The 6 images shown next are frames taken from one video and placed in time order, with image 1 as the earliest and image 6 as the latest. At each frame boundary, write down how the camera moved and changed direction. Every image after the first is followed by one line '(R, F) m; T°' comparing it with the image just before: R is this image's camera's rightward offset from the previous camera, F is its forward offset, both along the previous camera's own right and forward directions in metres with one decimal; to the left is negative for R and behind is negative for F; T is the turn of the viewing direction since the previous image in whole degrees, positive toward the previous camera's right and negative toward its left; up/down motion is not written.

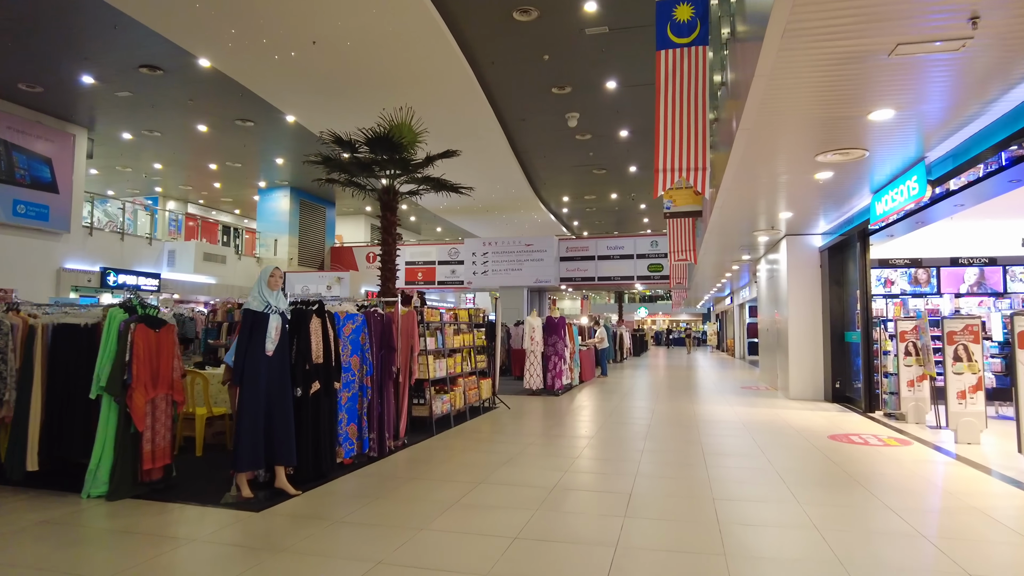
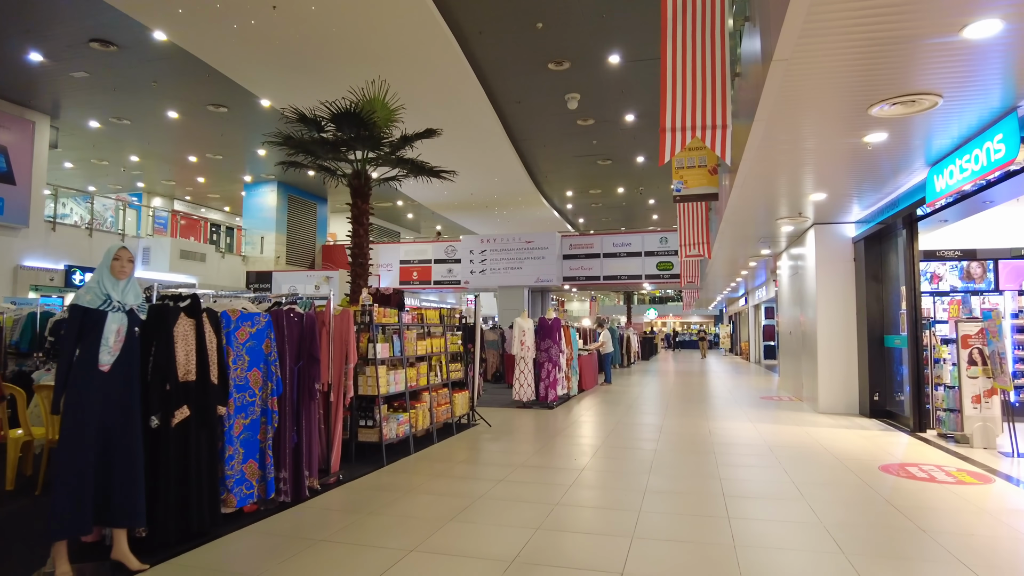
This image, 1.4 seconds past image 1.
(+0.3, +1.1) m; -1°
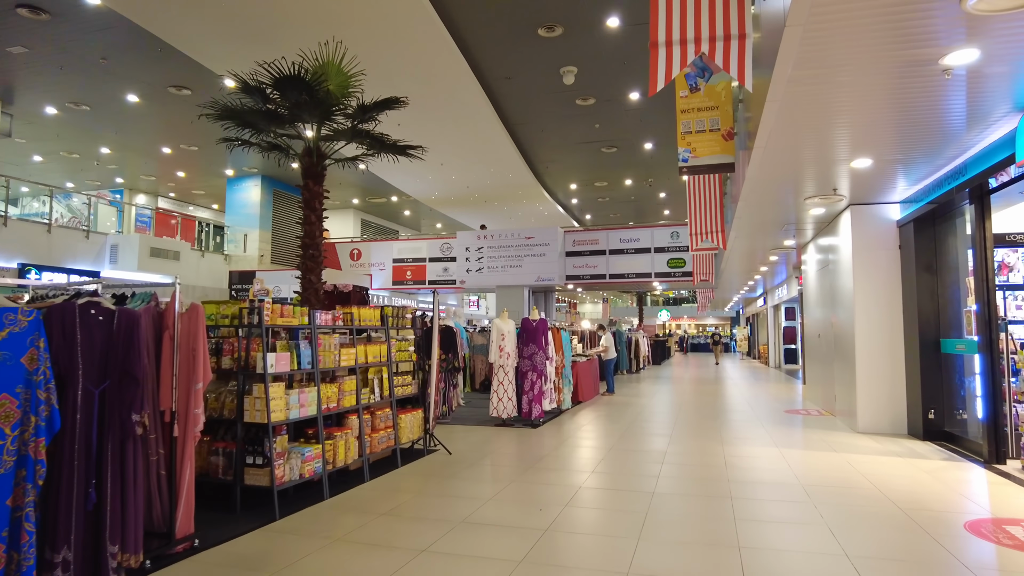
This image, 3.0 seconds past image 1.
(+0.4, +1.2) m; -1°
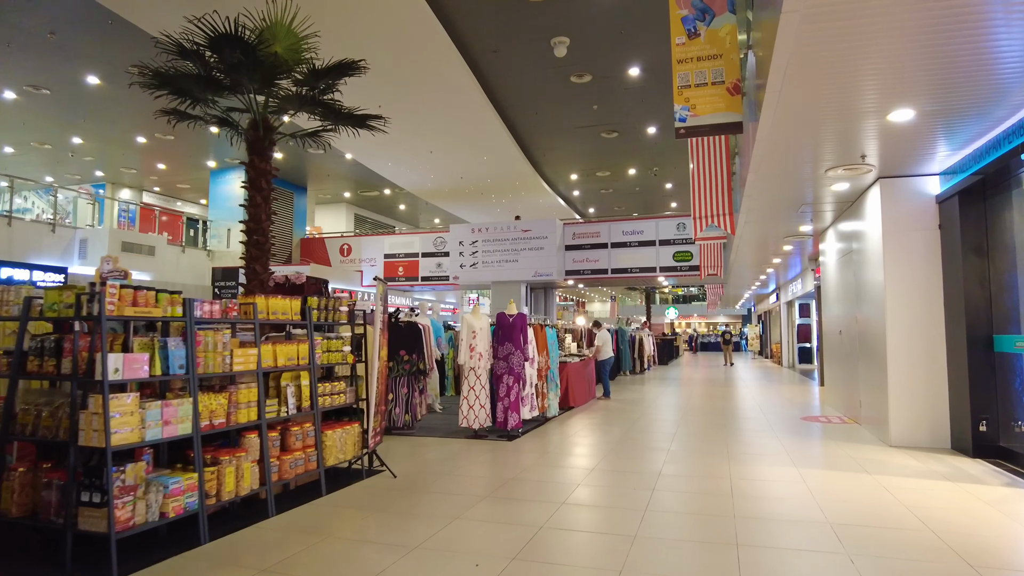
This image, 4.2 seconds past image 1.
(+0.3, +0.9) m; -1°
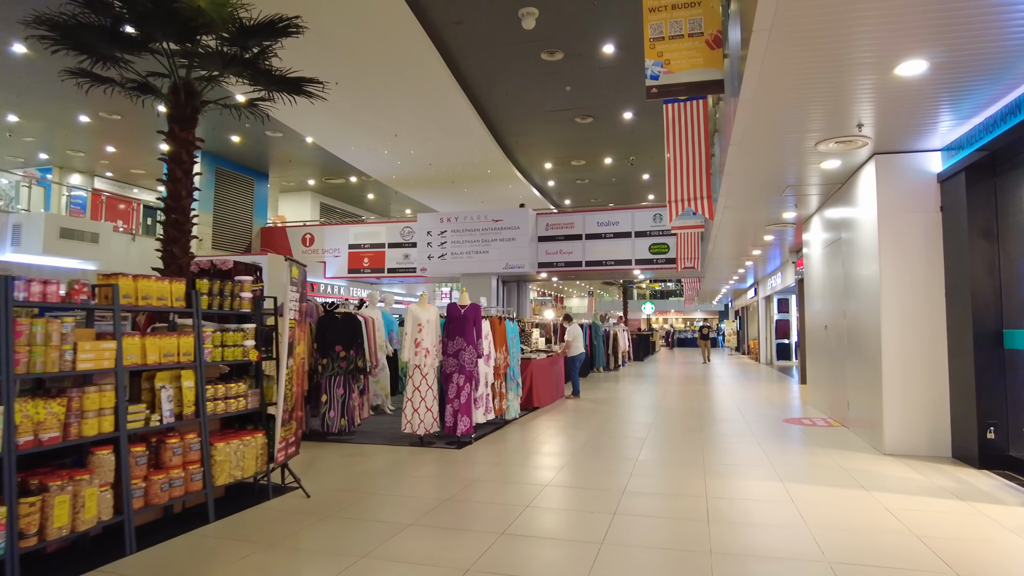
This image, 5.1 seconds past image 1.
(+0.2, +0.6) m; +2°
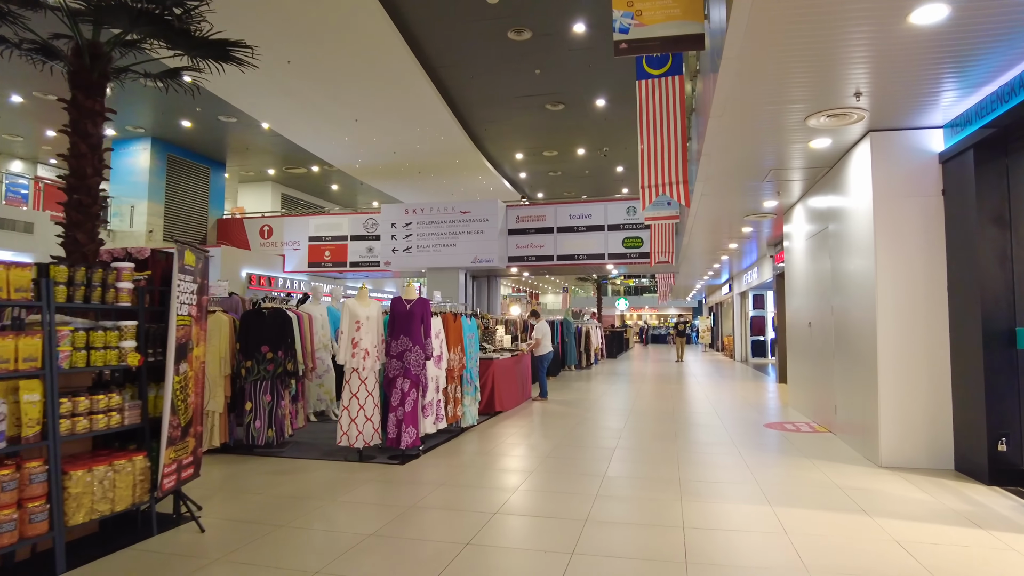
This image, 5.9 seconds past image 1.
(+0.2, +0.6) m; +2°
